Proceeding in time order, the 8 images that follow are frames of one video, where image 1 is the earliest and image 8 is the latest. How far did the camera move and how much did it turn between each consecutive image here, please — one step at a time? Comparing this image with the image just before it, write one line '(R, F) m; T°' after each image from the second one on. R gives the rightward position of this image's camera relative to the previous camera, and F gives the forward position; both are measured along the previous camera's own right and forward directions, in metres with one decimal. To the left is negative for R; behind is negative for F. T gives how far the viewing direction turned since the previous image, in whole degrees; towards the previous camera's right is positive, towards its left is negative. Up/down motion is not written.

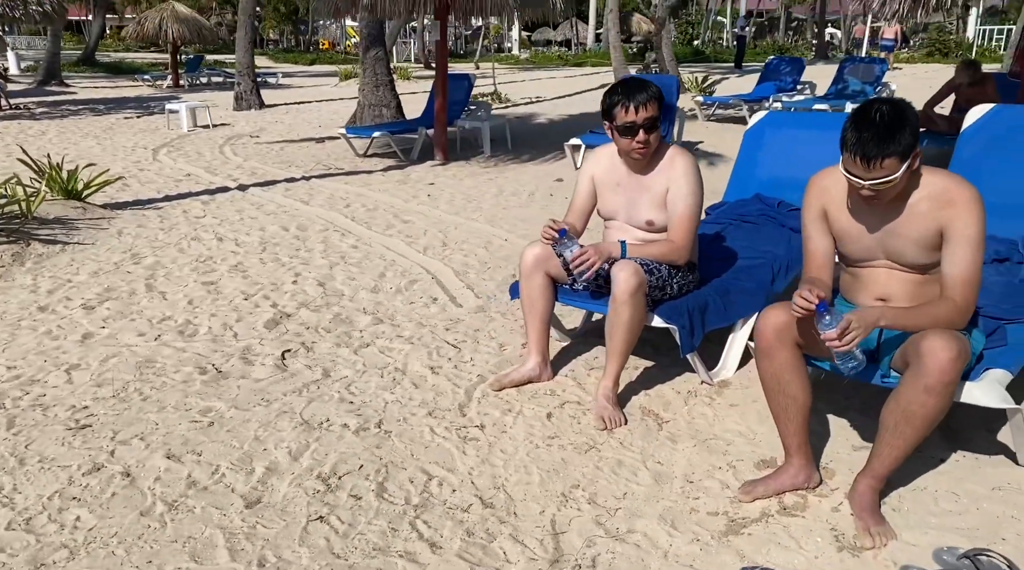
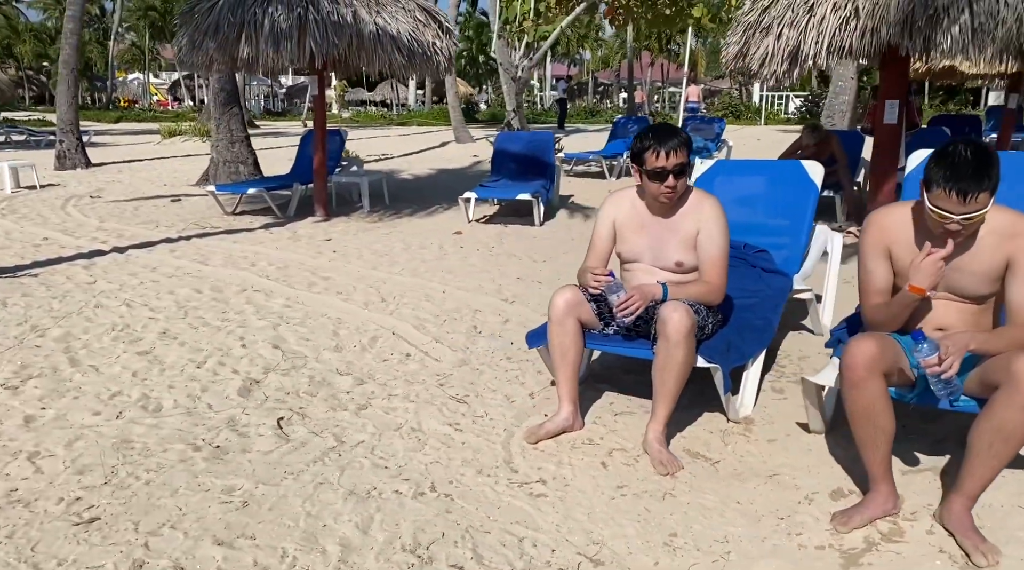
(-0.6, +0.1) m; +11°
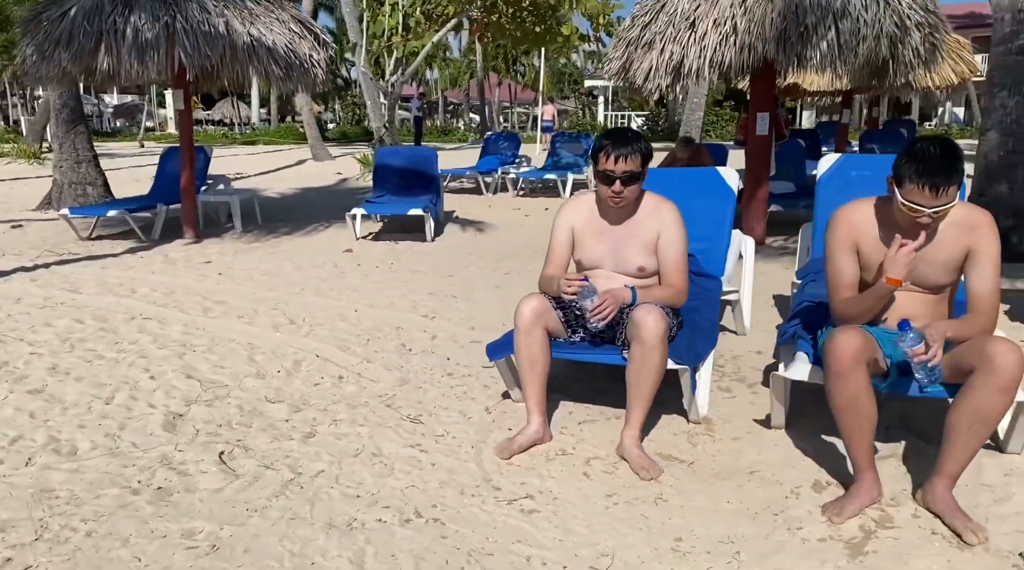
(-0.3, +0.1) m; +10°
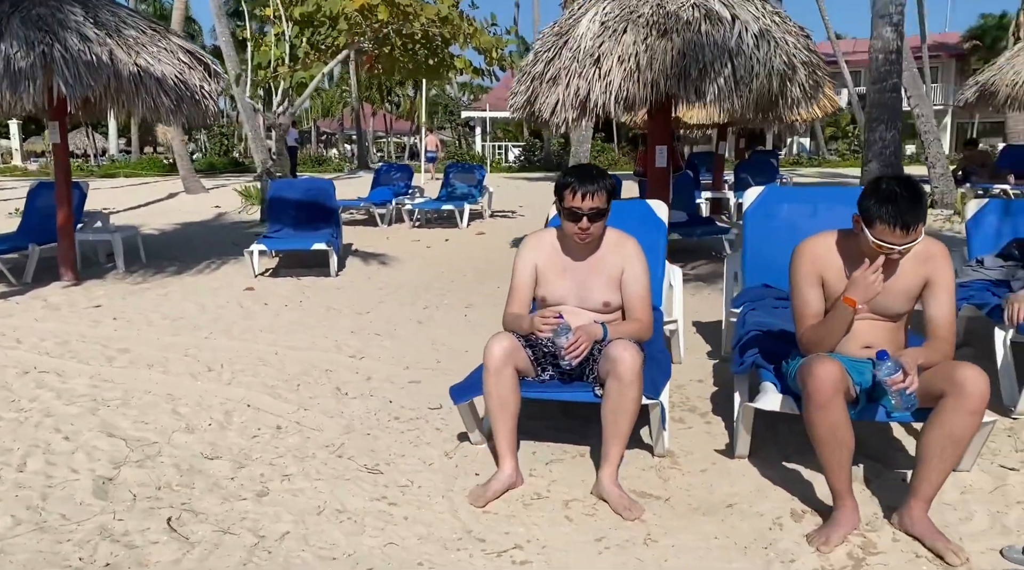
(-0.3, +0.1) m; +8°
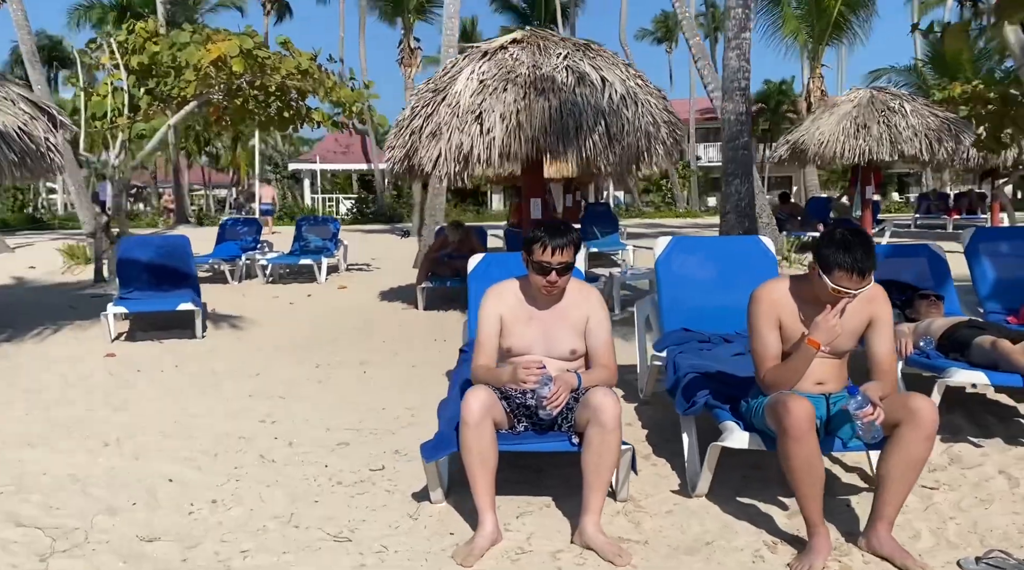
(-0.4, 0.0) m; +11°
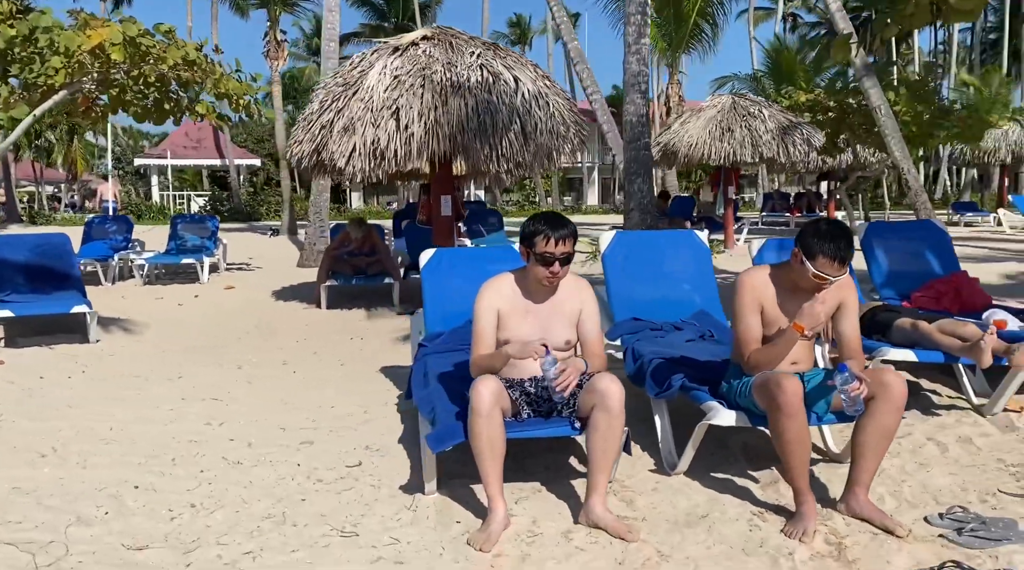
(-0.4, 0.0) m; +9°
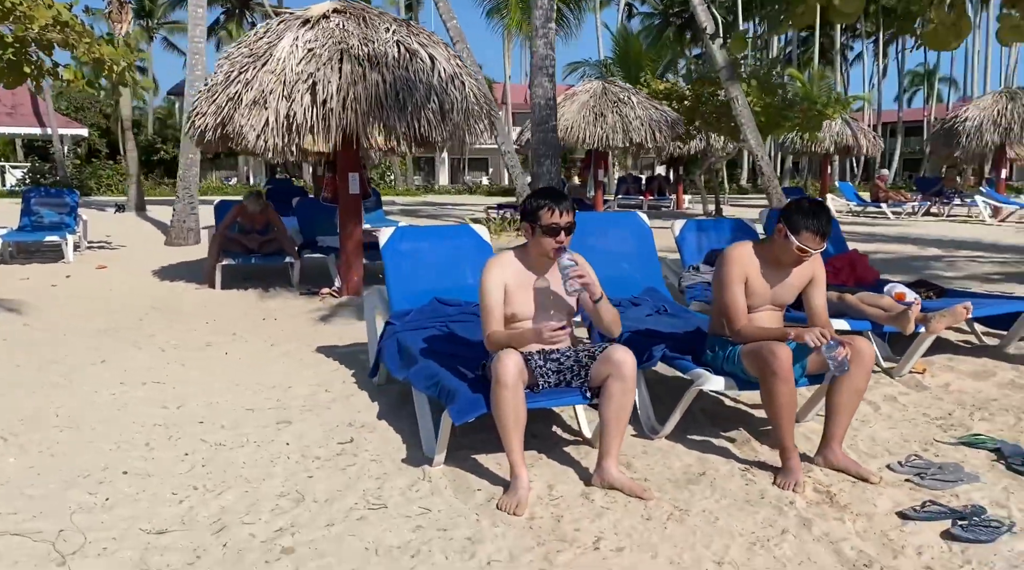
(-0.5, -0.1) m; +10°
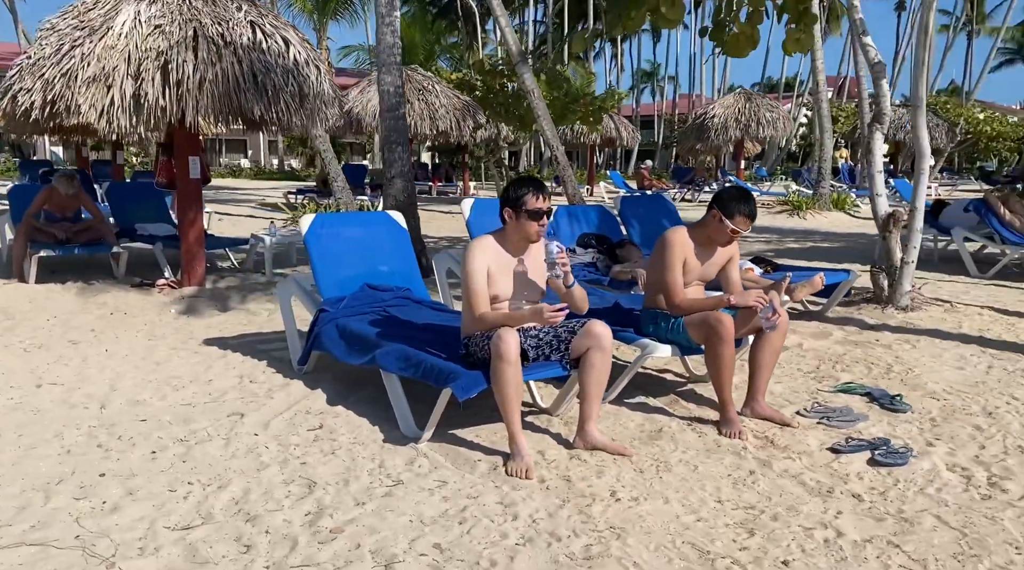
(-0.7, -0.1) m; +15°
